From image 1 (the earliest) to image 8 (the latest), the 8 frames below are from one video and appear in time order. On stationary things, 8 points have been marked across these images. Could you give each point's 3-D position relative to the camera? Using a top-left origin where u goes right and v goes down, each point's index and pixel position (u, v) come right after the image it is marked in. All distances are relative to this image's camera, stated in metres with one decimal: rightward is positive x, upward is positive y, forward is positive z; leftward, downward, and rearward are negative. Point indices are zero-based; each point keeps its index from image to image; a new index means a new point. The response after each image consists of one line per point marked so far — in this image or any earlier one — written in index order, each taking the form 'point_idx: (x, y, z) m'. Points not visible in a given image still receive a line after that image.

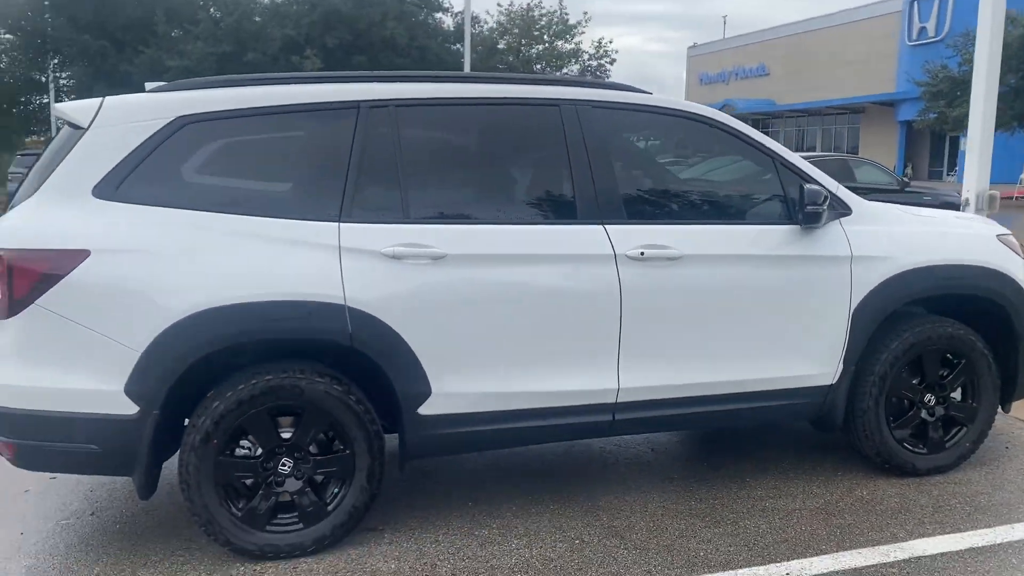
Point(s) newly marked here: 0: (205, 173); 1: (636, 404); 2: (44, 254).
0: (-1.2, +0.4, +3.3) m
1: (+0.5, -0.5, +3.6) m
2: (-1.7, +0.1, +3.0) m
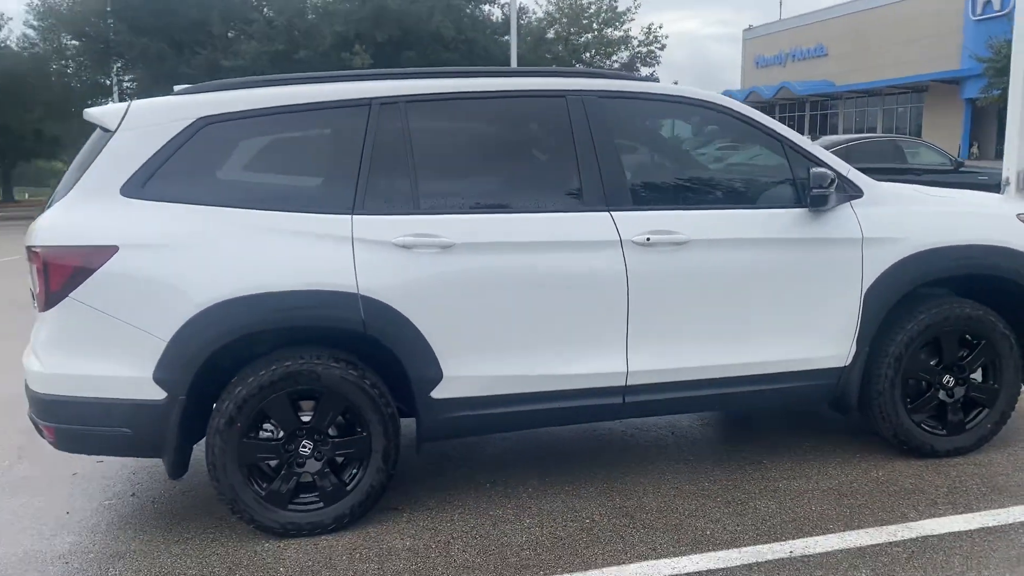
0: (-1.2, +0.5, +3.4) m
1: (+0.6, -0.4, +3.7) m
2: (-1.7, +0.1, +3.2) m
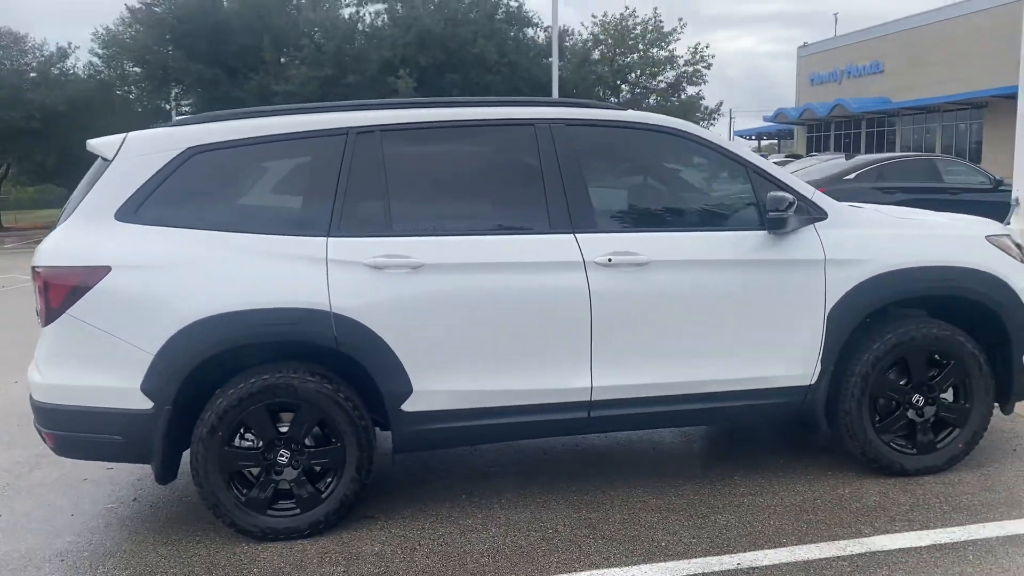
0: (-1.3, +0.4, +3.7) m
1: (+0.5, -0.5, +3.8) m
2: (-1.8, +0.1, +3.5) m
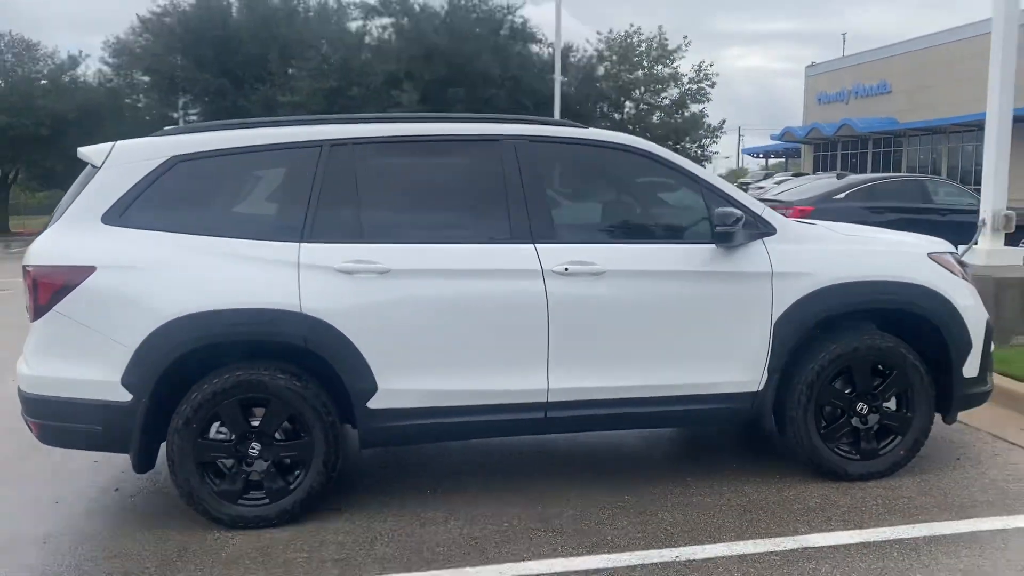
0: (-1.5, +0.4, +3.9) m
1: (+0.3, -0.6, +4.1) m
2: (-2.0, +0.1, +3.7) m
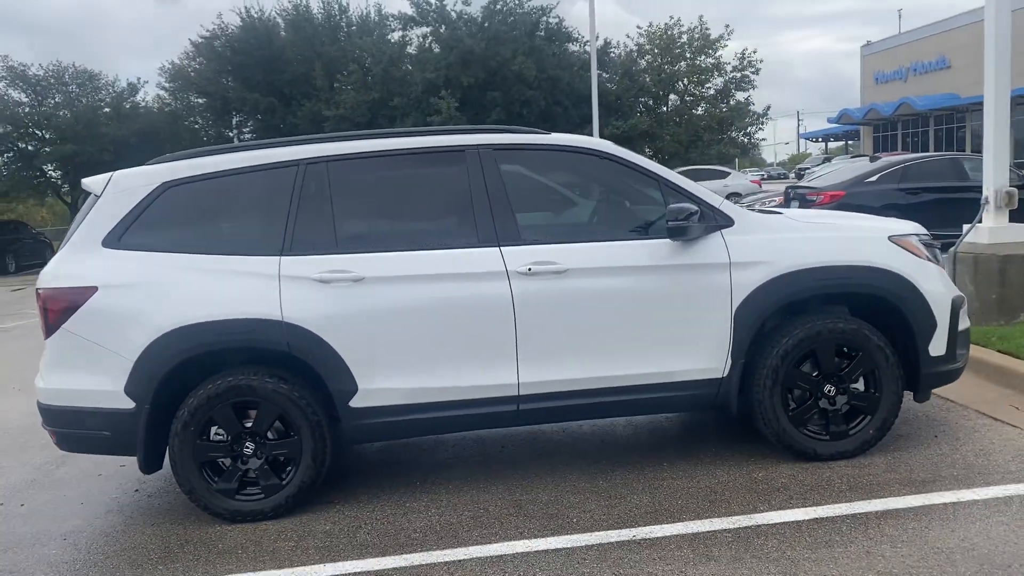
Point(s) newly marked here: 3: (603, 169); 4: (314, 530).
0: (-1.7, +0.3, +4.3) m
1: (+0.1, -0.5, +4.3) m
2: (-2.2, 0.0, +4.1) m
3: (+0.5, +0.6, +4.5) m
4: (-1.0, -1.2, +4.1) m
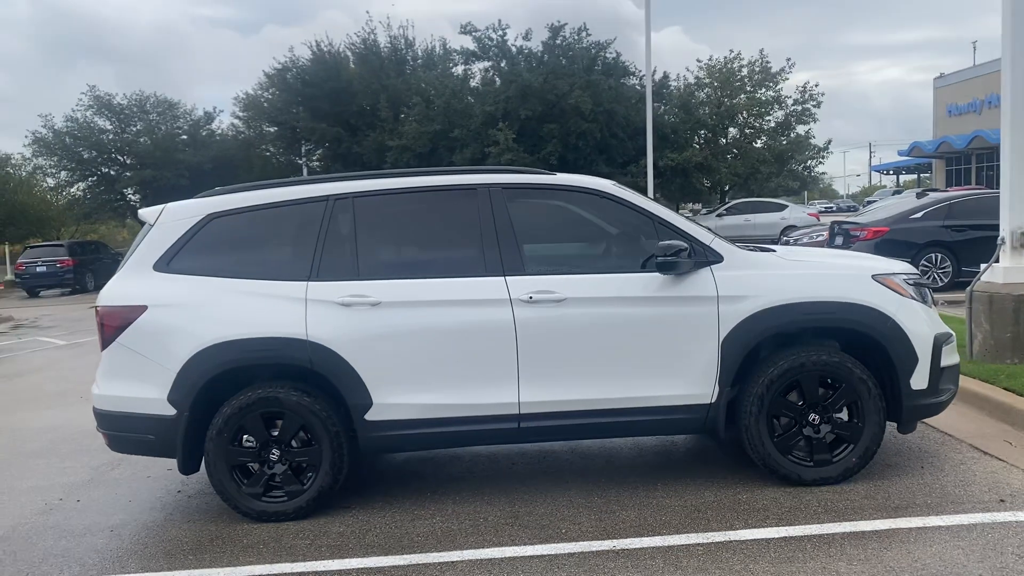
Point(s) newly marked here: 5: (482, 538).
0: (-1.6, +0.2, +4.8) m
1: (+0.1, -0.7, +4.6) m
2: (-2.2, -0.1, +4.7) m
3: (+0.5, +0.5, +4.8) m
4: (-1.0, -1.3, +4.5) m
5: (-0.2, -1.3, +4.2) m
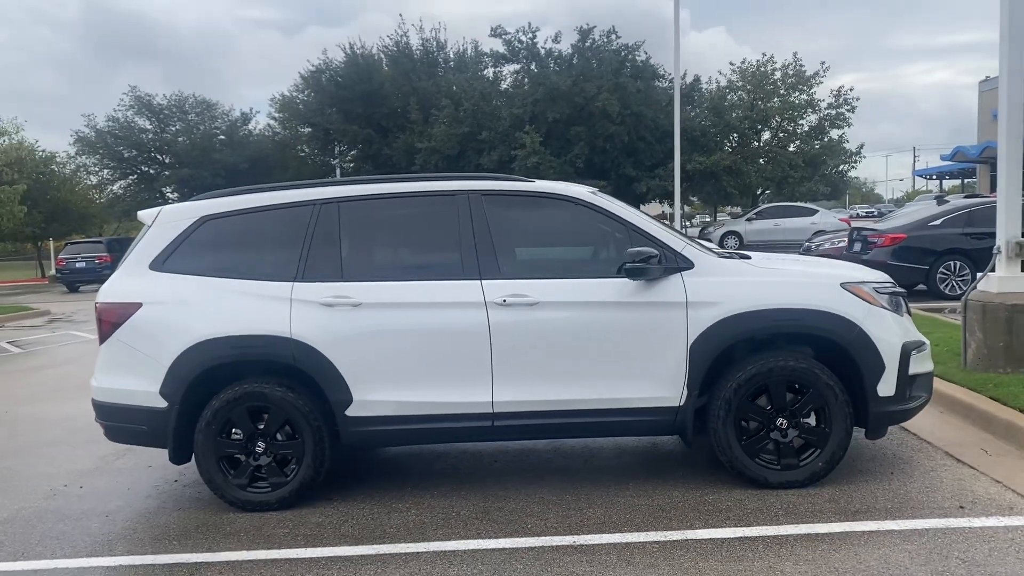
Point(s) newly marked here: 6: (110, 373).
0: (-1.8, +0.2, +5.0) m
1: (0.0, -0.7, +4.8) m
2: (-2.3, -0.1, +4.9) m
3: (+0.4, +0.4, +5.0) m
4: (-1.1, -1.3, +4.7) m
5: (-0.3, -1.3, +4.4) m
6: (-2.4, -0.5, +4.9) m
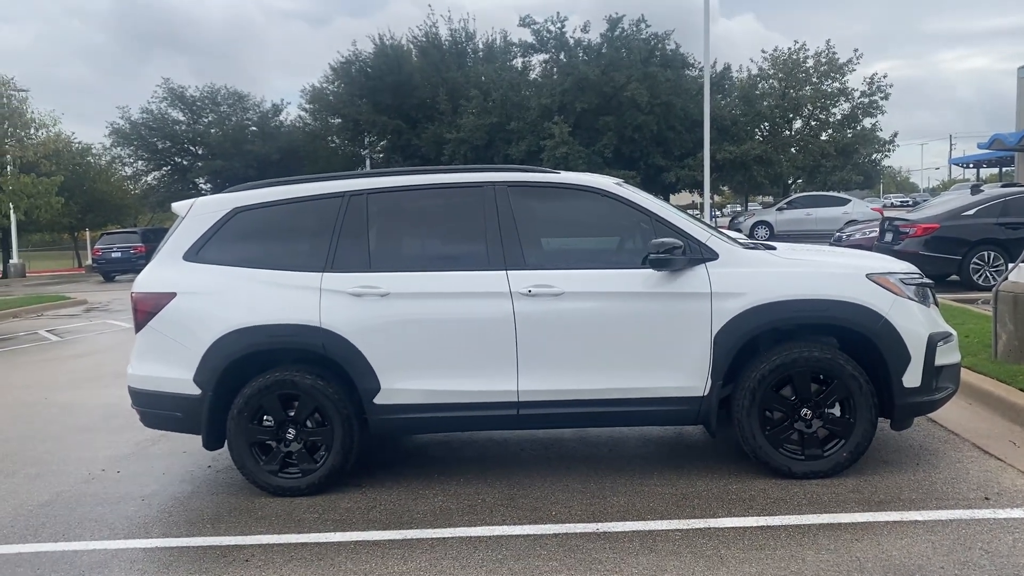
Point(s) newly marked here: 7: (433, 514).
0: (-1.6, +0.3, +5.1) m
1: (+0.1, -0.7, +4.8) m
2: (-2.2, 0.0, +5.0) m
3: (+0.5, +0.5, +5.0) m
4: (-1.0, -1.2, +4.8) m
5: (-0.2, -1.2, +4.5) m
6: (-2.2, -0.4, +5.1) m
7: (-0.4, -1.2, +4.6) m
